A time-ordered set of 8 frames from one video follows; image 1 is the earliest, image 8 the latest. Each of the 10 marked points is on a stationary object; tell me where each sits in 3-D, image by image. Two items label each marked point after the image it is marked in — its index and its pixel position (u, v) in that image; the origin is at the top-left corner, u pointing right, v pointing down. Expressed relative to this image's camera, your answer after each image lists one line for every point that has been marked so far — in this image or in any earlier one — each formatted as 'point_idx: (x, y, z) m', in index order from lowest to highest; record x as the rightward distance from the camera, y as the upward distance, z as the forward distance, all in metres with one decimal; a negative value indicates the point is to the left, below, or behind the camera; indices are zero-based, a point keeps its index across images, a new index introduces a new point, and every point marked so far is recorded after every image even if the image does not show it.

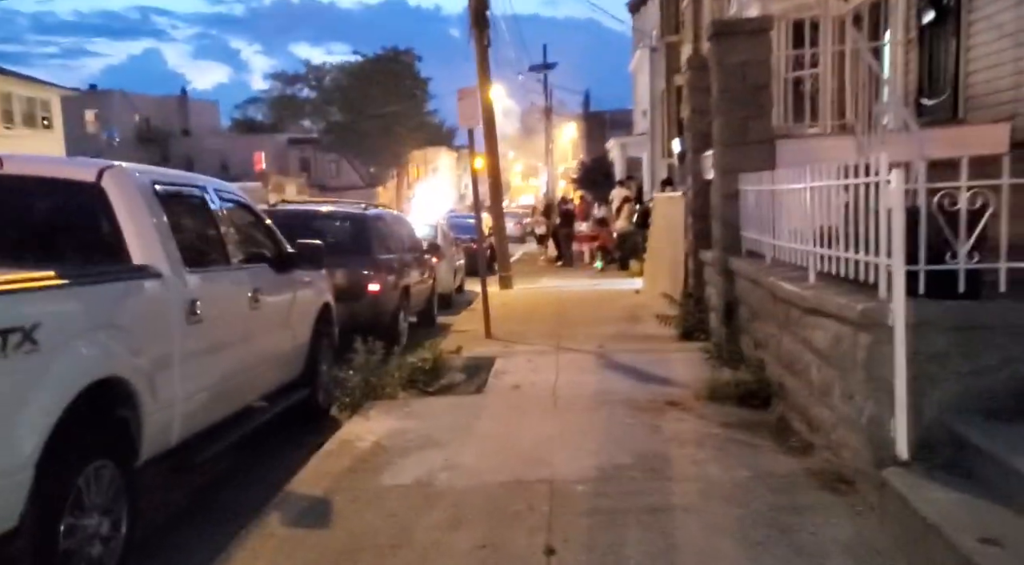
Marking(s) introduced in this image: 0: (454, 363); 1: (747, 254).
0: (-0.5, -0.7, +9.7) m
1: (+1.8, +0.2, +8.8) m
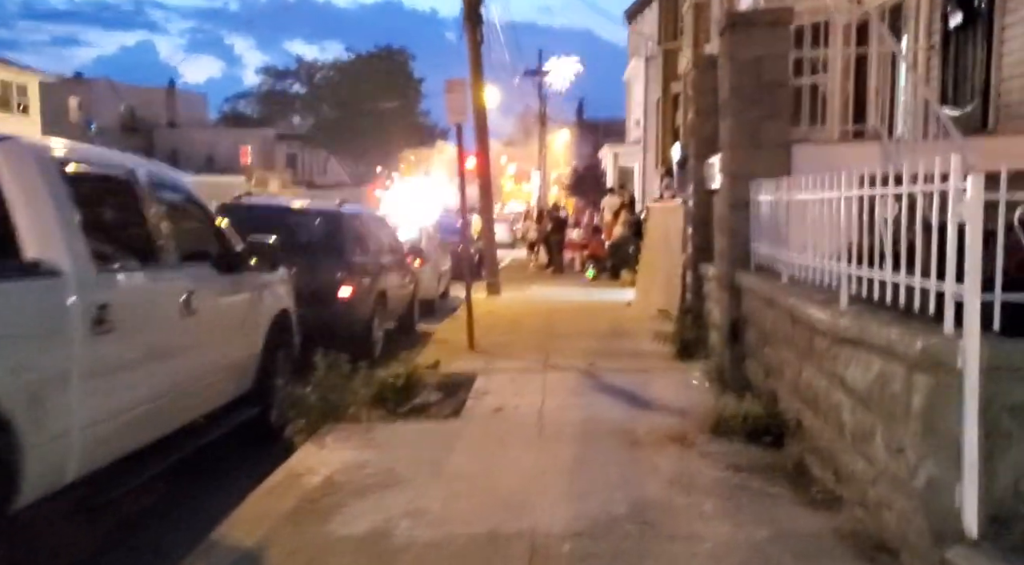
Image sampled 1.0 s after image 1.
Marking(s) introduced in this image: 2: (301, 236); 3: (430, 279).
0: (-0.7, -0.8, +8.8) m
1: (+1.7, +0.1, +7.9) m
2: (-2.1, +0.5, +11.1) m
3: (-1.2, +0.1, +16.8) m
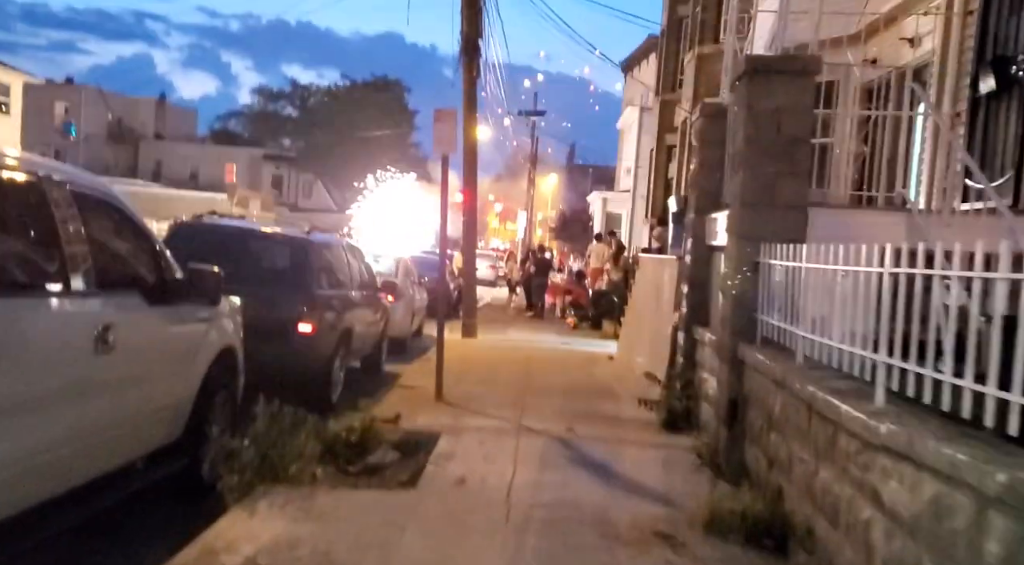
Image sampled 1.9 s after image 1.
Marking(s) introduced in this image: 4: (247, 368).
0: (-0.9, -1.1, +7.8) m
1: (+1.6, -0.4, +7.0) m
2: (-2.3, +0.2, +10.2) m
3: (-1.6, -0.5, +15.9) m
4: (-2.3, -0.7, +9.6) m
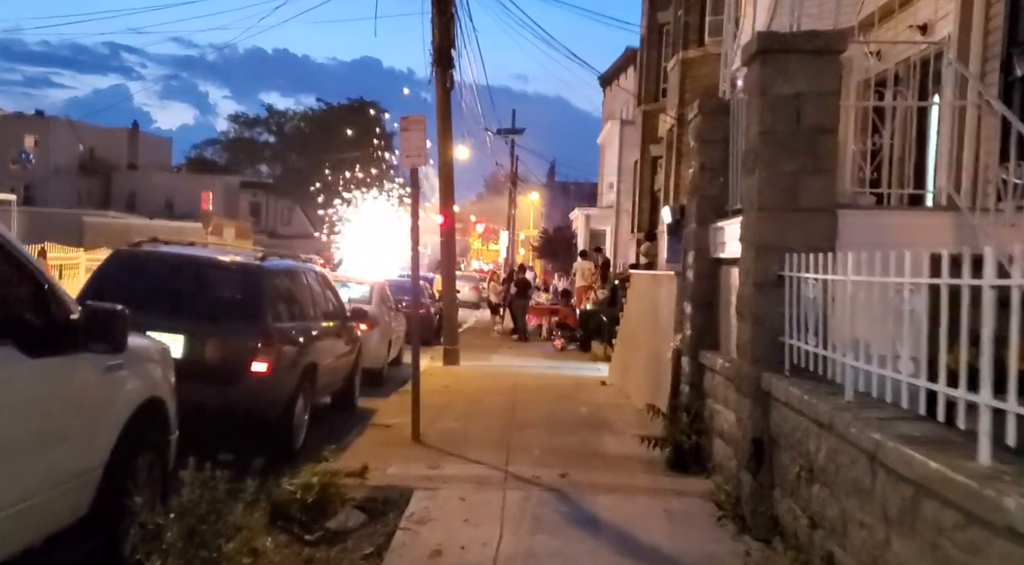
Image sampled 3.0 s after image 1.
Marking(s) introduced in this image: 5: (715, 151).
0: (-1.0, -1.3, +6.7) m
1: (+1.5, -0.5, +5.9) m
2: (-2.5, -0.1, +9.0) m
3: (-1.8, -0.8, +14.8) m
4: (-2.4, -1.0, +8.4) m
5: (+1.5, +1.0, +8.3) m
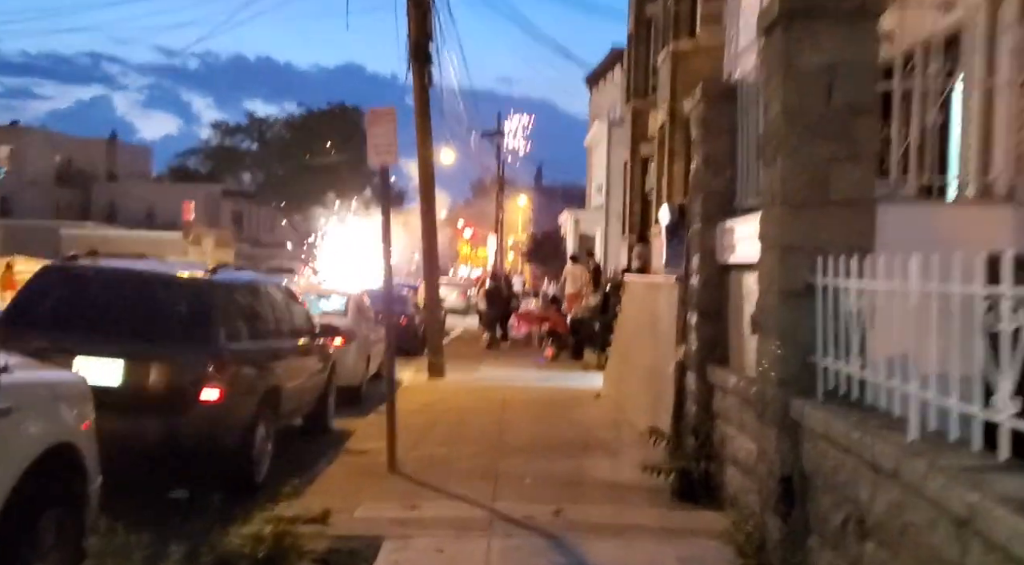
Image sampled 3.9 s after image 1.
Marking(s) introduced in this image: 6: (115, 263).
0: (-1.0, -1.3, +5.7) m
1: (+1.4, -0.5, +5.0) m
2: (-2.6, -0.2, +8.1) m
3: (-1.9, -1.0, +13.8) m
4: (-2.5, -1.1, +7.5) m
5: (+1.4, +0.9, +7.4) m
6: (-3.0, +0.2, +8.4) m
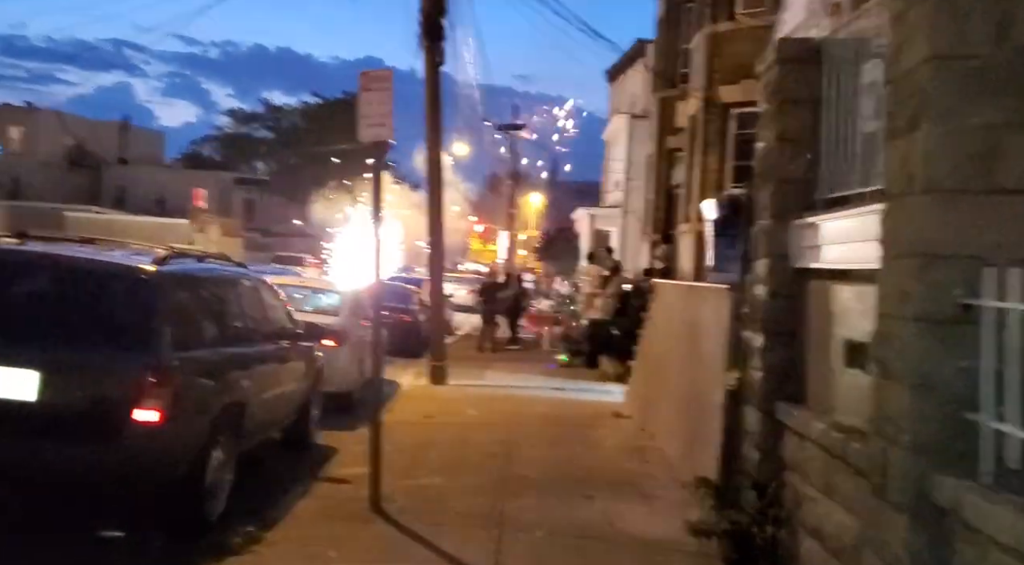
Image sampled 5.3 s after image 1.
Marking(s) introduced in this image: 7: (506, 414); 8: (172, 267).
0: (-1.0, -1.3, +4.2) m
1: (+1.5, -0.6, +3.4) m
2: (-2.5, -0.1, +6.5) m
3: (-1.8, -0.9, +12.2) m
4: (-2.5, -1.1, +5.9) m
5: (+1.5, +0.9, +5.8) m
6: (-2.9, +0.2, +6.9) m
7: (-0.1, -1.5, +12.3) m
8: (-2.2, +0.1, +7.3) m
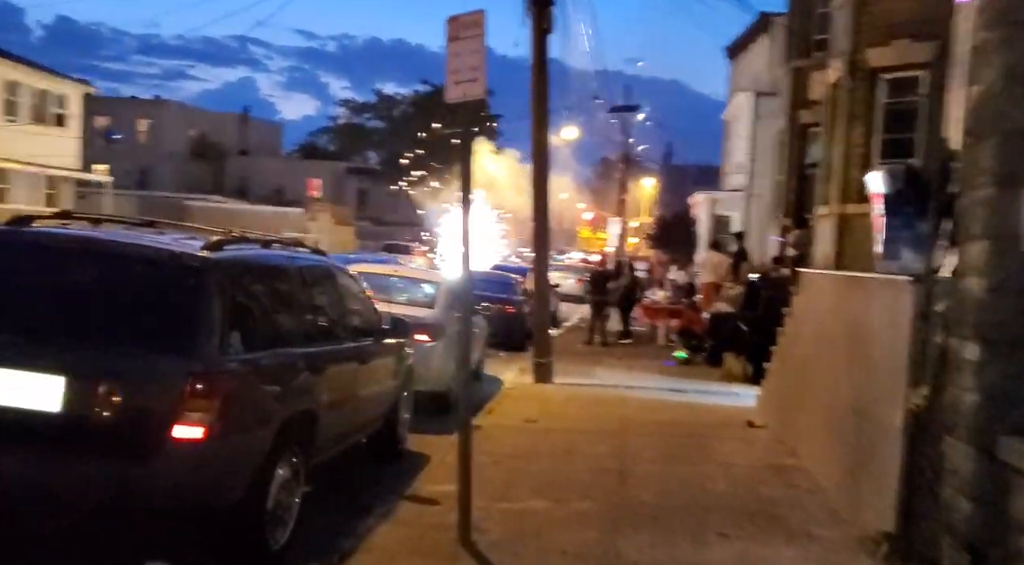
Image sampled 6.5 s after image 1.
0: (-0.7, -1.3, +2.9) m
1: (+1.7, -0.6, +1.9) m
2: (-1.9, -0.1, +5.3) m
3: (-0.7, -0.8, +11.0) m
4: (-1.9, -1.0, +4.8) m
5: (+2.0, +0.9, +4.2) m
6: (-2.3, +0.3, +5.8) m
7: (+1.1, -1.4, +10.9) m
8: (-1.6, +0.1, +6.1) m
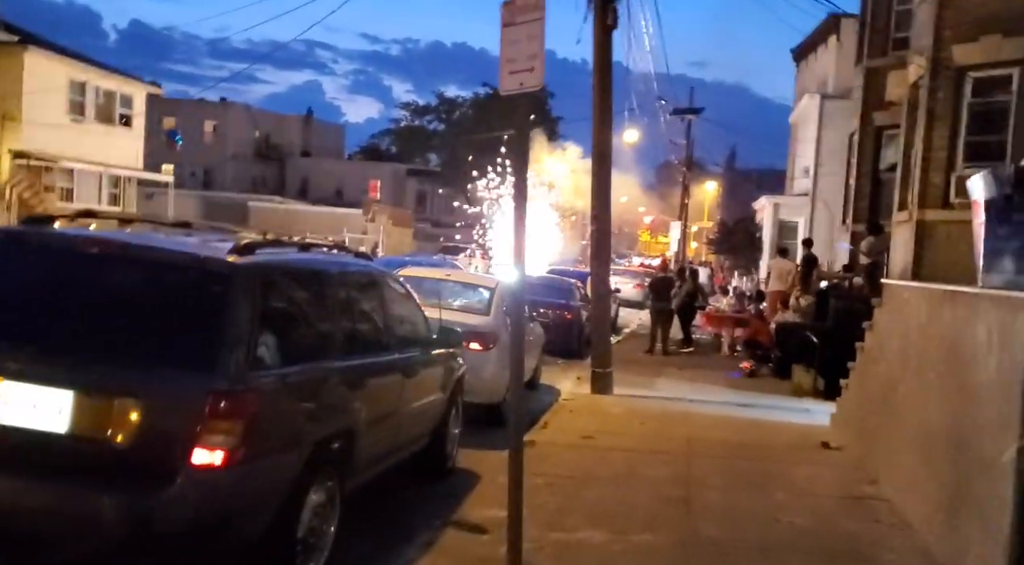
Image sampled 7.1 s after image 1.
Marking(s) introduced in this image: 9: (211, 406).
0: (-0.6, -1.4, +2.3) m
1: (+1.8, -0.6, +1.2) m
2: (-1.7, -0.1, +4.8) m
3: (-0.1, -0.9, +10.4) m
4: (-1.7, -1.0, +4.2) m
5: (+2.2, +0.8, +3.5) m
6: (-2.0, +0.2, +5.3) m
7: (+1.6, -1.4, +10.2) m
8: (-1.3, +0.1, +5.6) m
9: (-1.3, -0.5, +4.4) m
